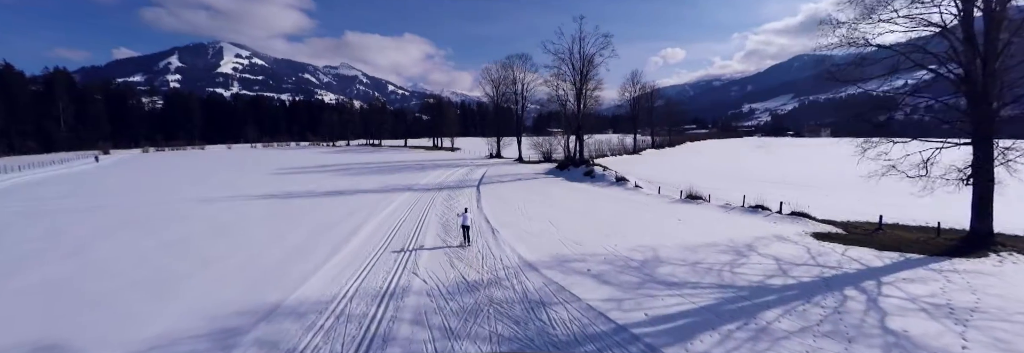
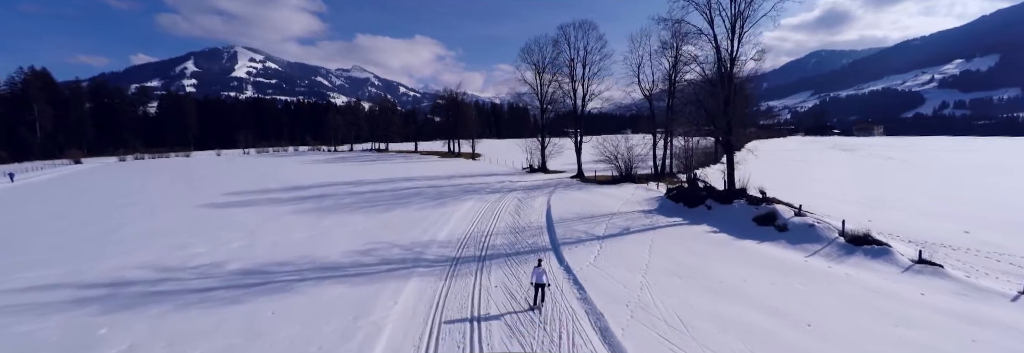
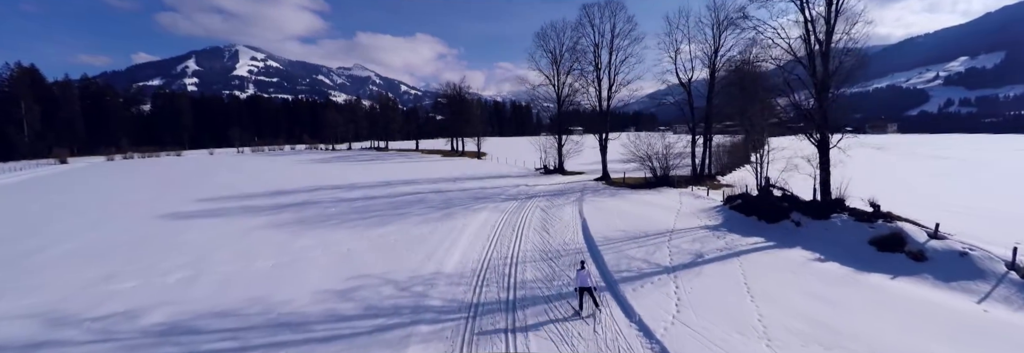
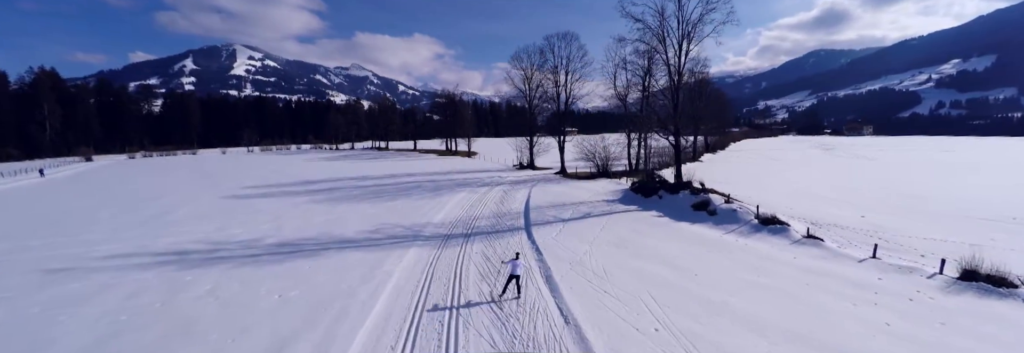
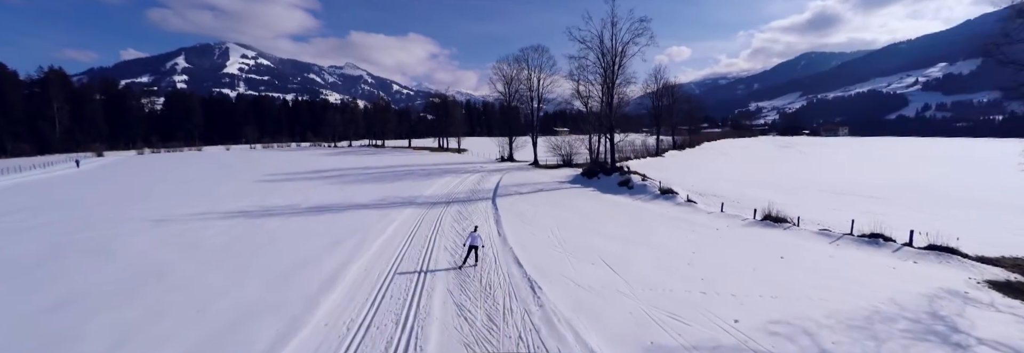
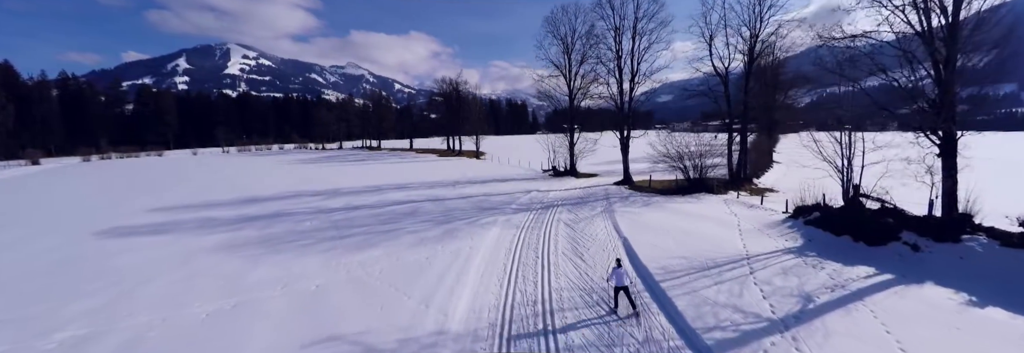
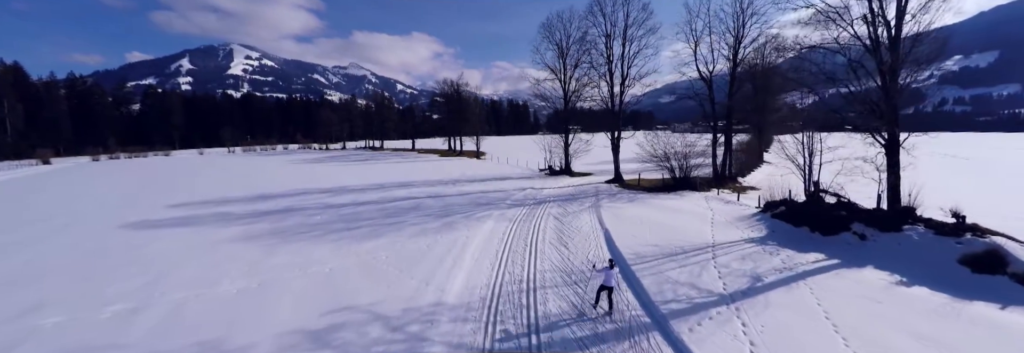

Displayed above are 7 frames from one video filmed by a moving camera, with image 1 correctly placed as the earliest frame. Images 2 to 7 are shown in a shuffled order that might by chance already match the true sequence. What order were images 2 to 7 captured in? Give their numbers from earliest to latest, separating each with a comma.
5, 4, 2, 3, 7, 6
